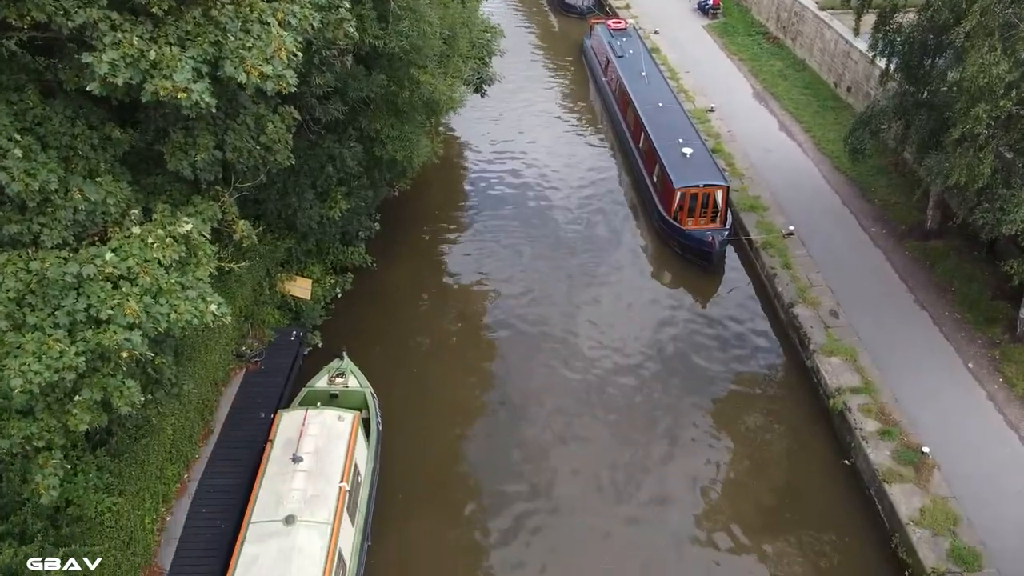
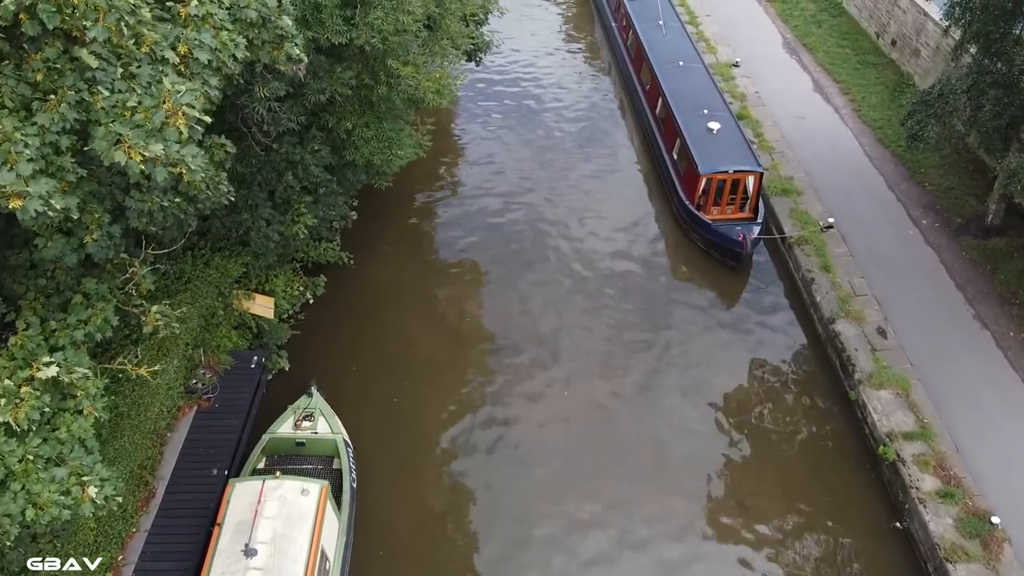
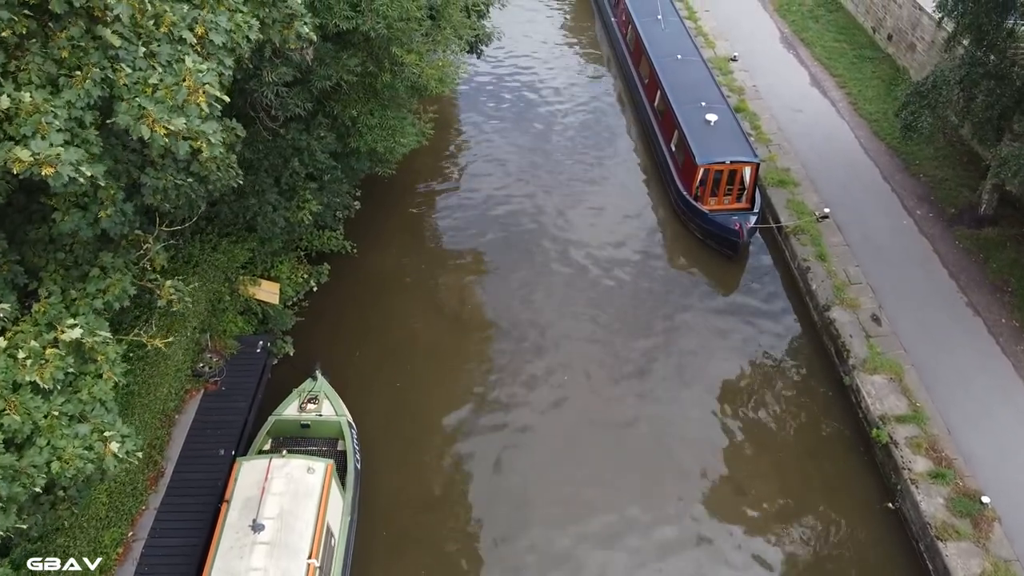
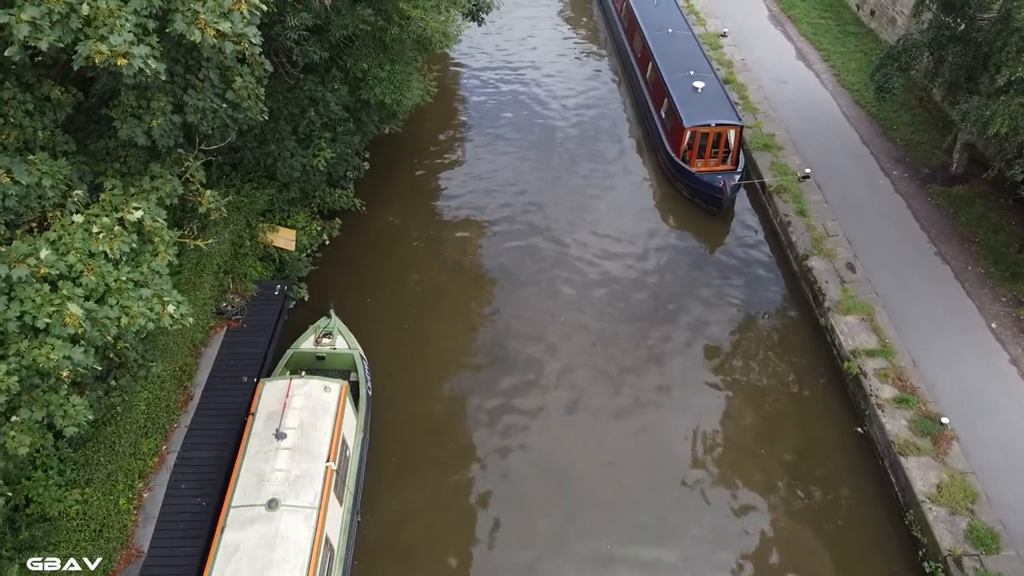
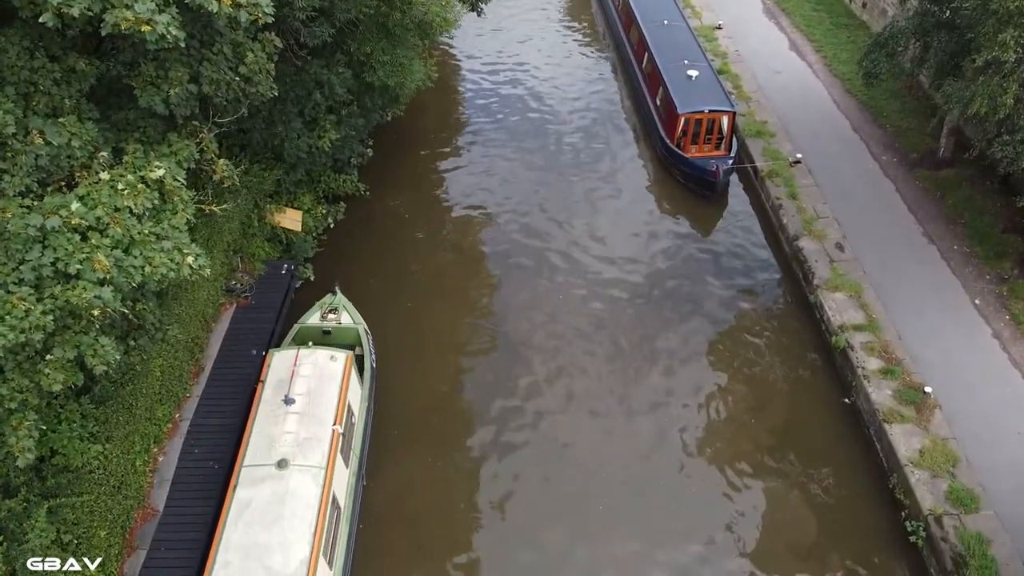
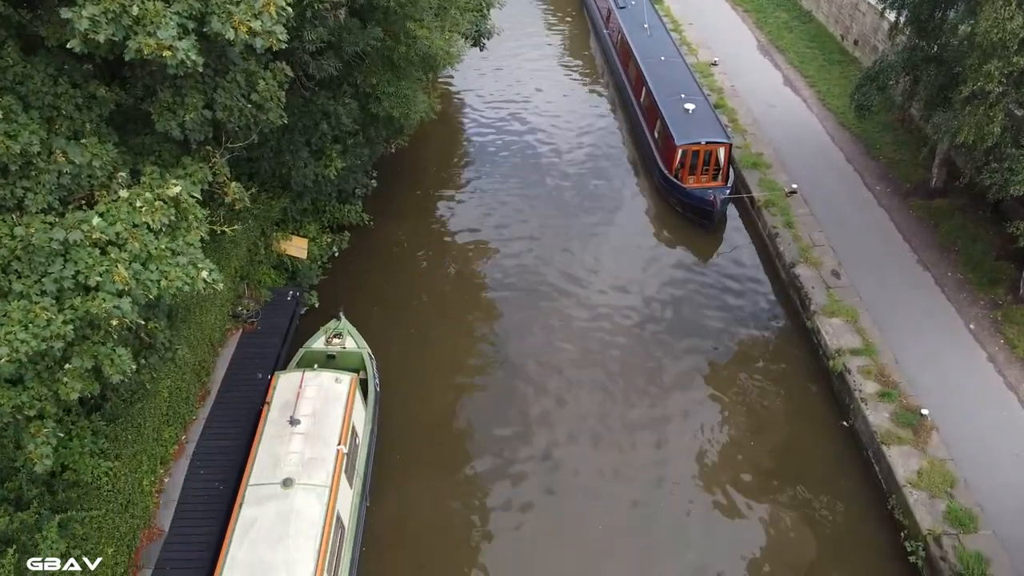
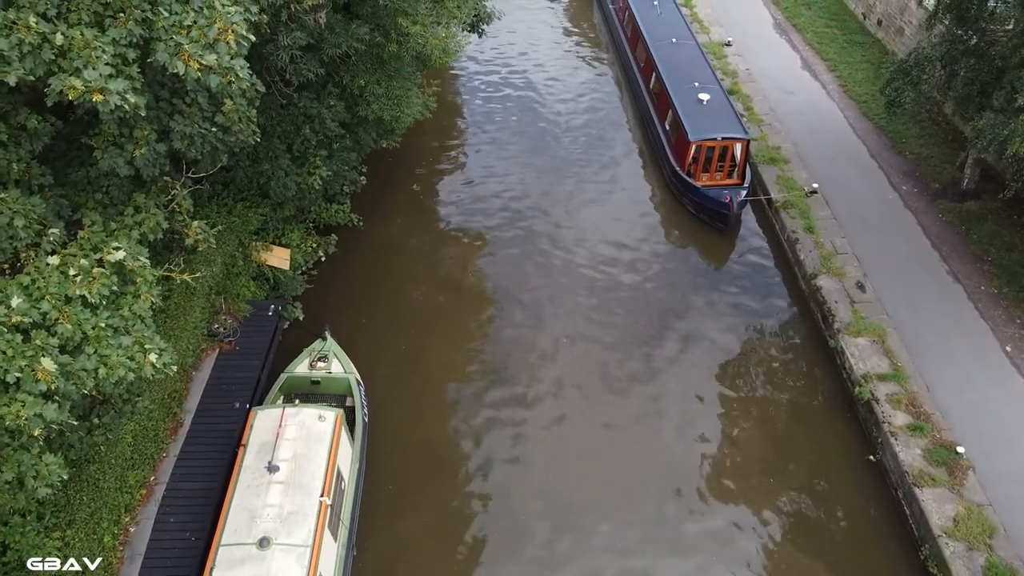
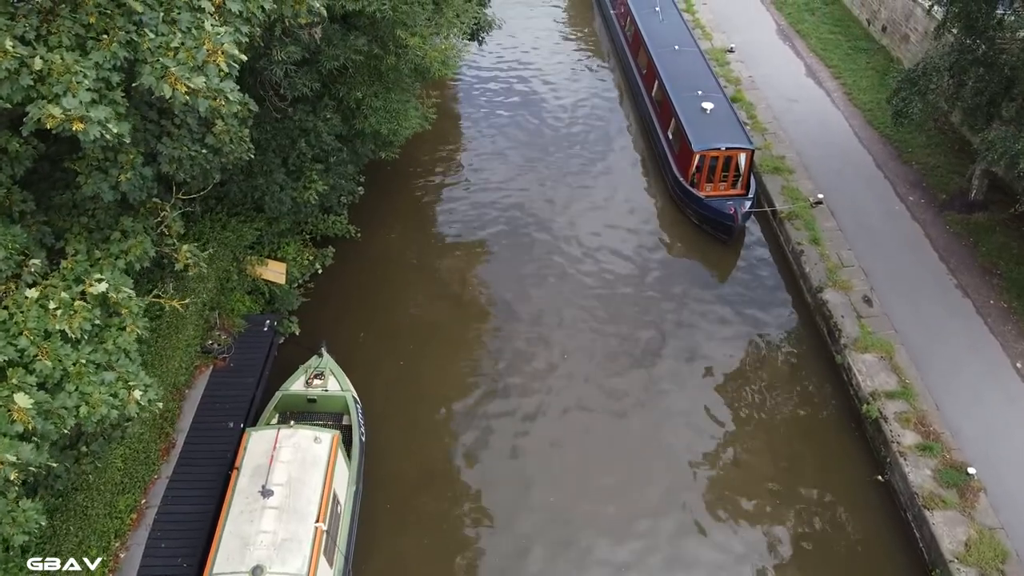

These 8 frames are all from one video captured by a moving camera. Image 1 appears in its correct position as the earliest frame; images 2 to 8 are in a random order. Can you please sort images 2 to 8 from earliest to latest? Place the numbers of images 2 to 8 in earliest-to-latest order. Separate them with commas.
6, 5, 4, 7, 8, 3, 2
